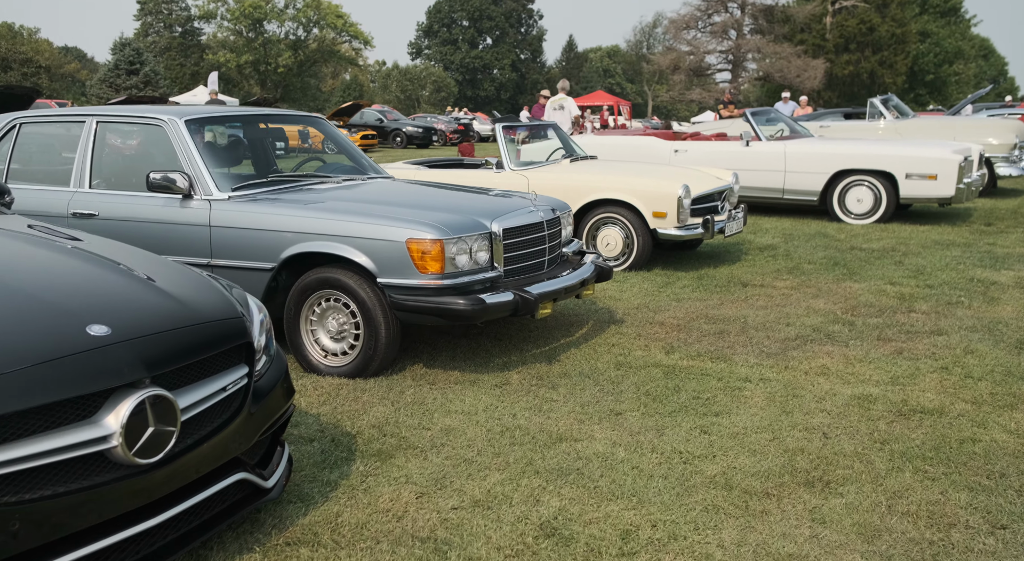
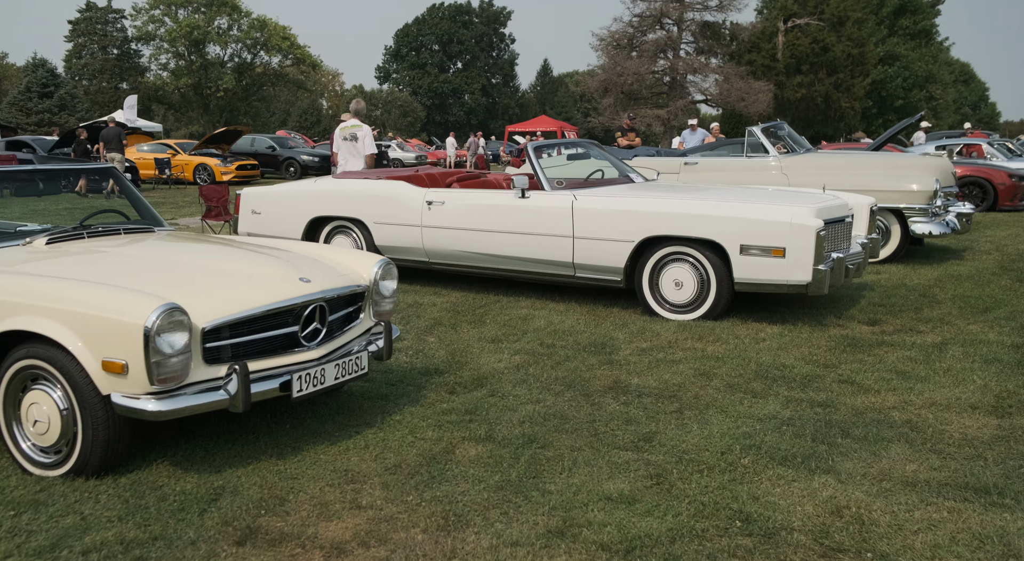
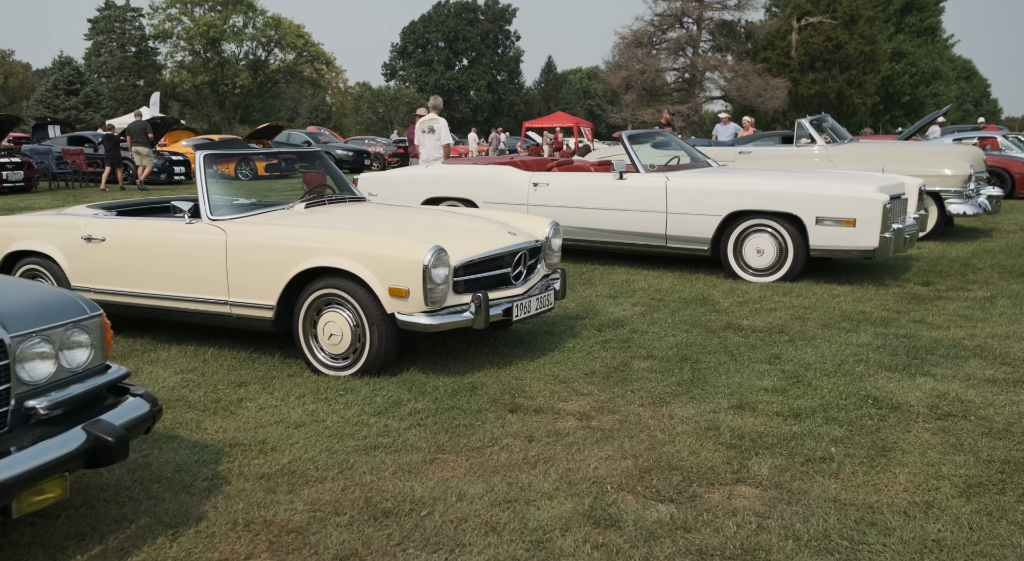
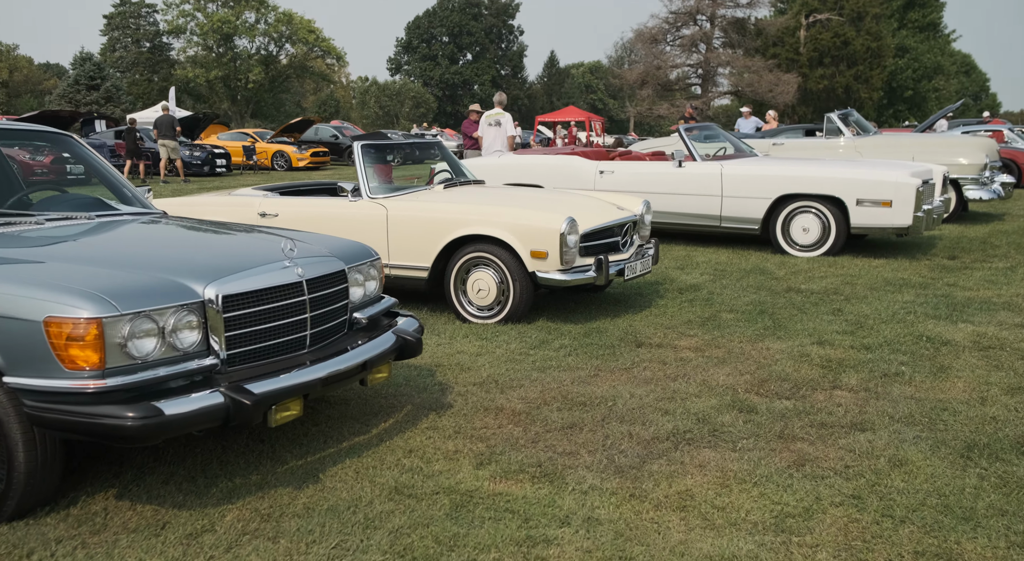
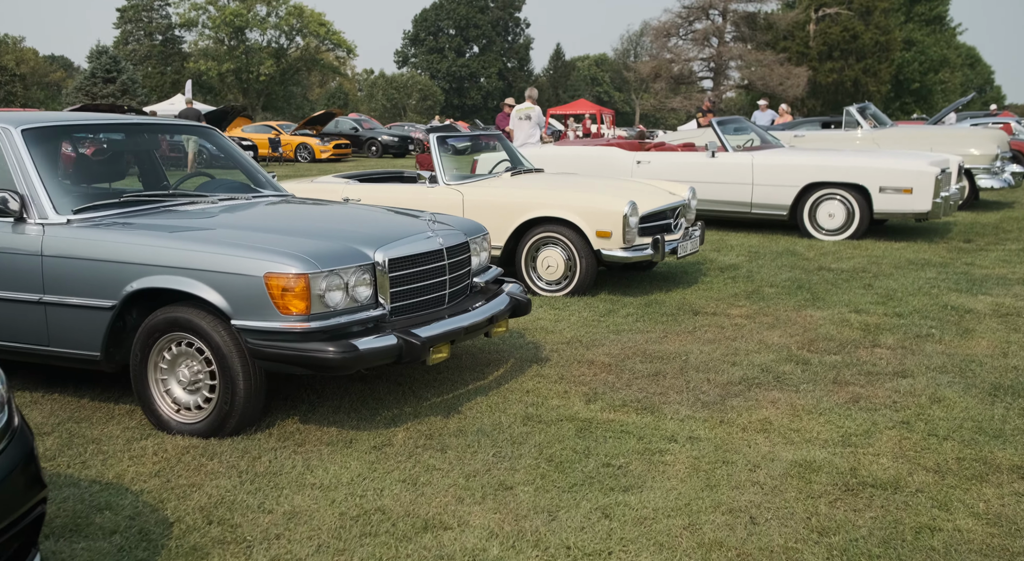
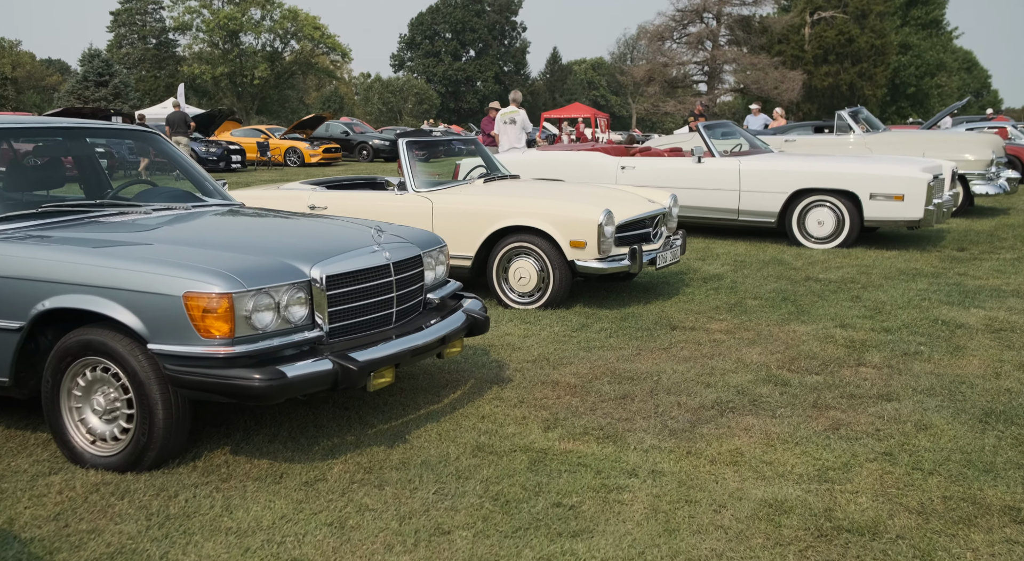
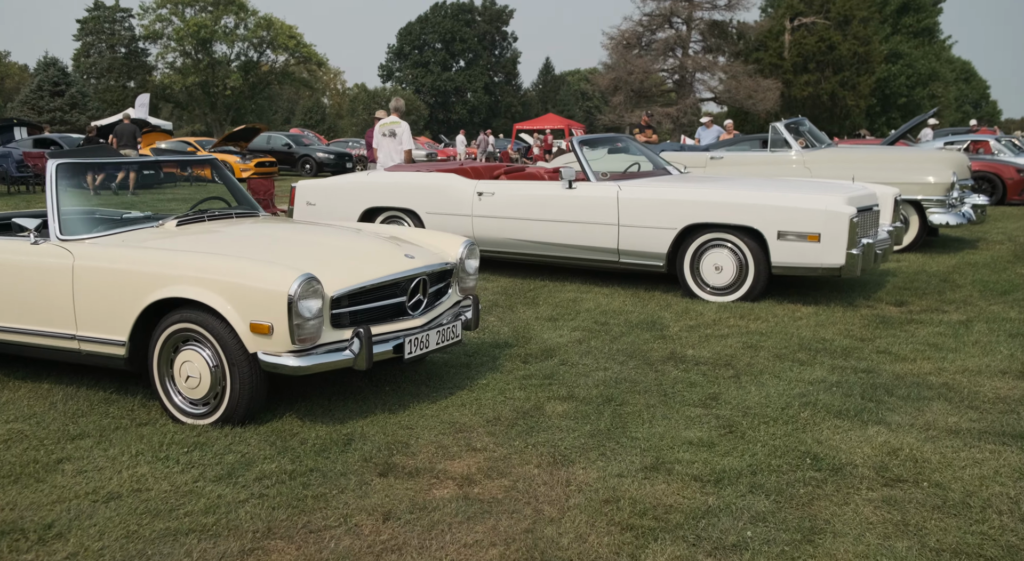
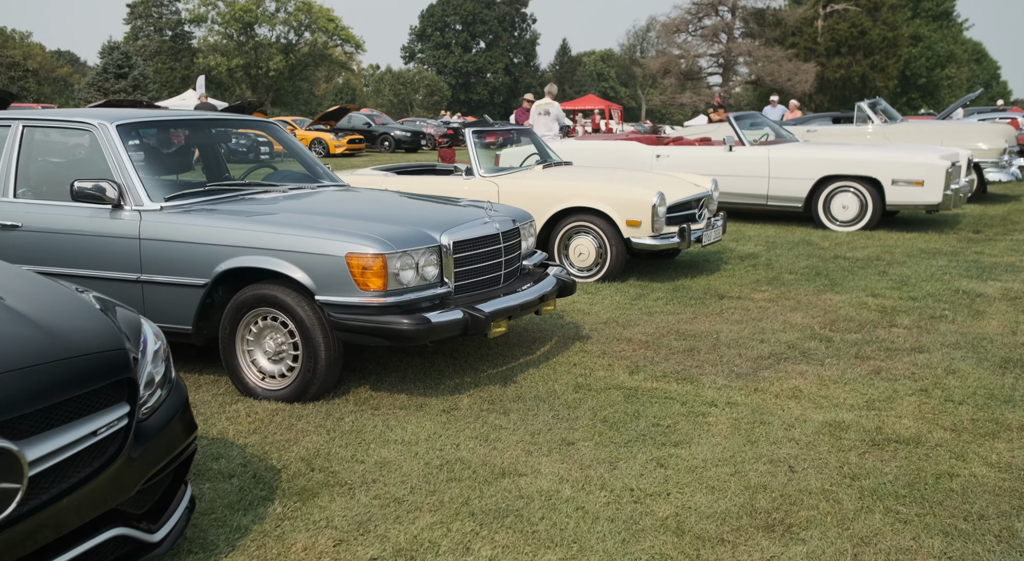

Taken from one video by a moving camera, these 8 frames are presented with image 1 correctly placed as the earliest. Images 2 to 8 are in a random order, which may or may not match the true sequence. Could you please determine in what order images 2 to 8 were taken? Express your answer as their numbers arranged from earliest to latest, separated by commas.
8, 5, 6, 4, 3, 7, 2
